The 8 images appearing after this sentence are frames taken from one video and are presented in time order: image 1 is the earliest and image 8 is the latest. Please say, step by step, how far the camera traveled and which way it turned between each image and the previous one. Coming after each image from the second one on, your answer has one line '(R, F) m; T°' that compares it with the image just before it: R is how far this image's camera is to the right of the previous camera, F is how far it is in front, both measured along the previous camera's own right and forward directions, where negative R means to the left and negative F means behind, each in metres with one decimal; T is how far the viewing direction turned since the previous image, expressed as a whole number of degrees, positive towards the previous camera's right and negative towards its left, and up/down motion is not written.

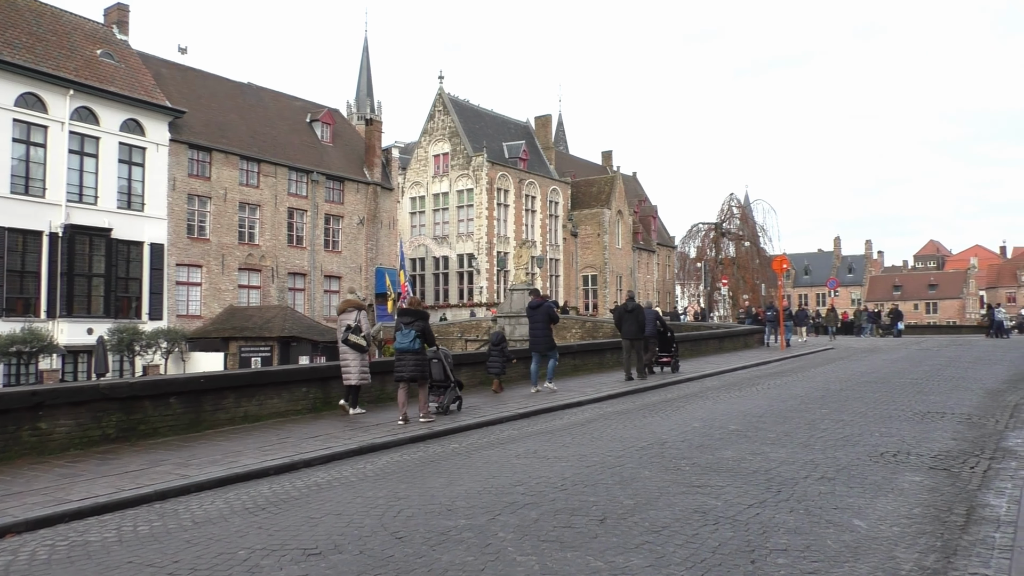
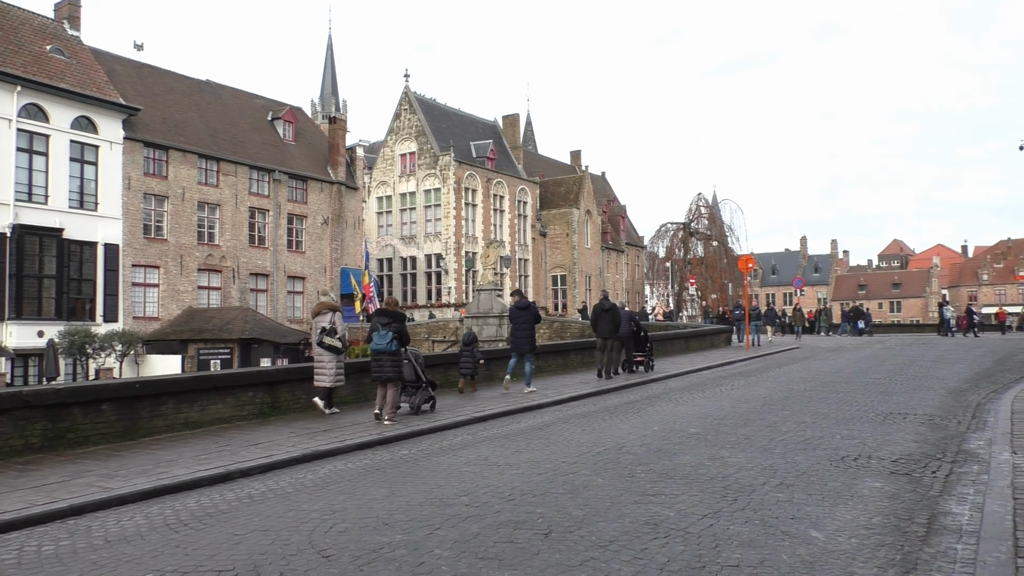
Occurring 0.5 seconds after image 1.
(+0.2, +0.3) m; +2°
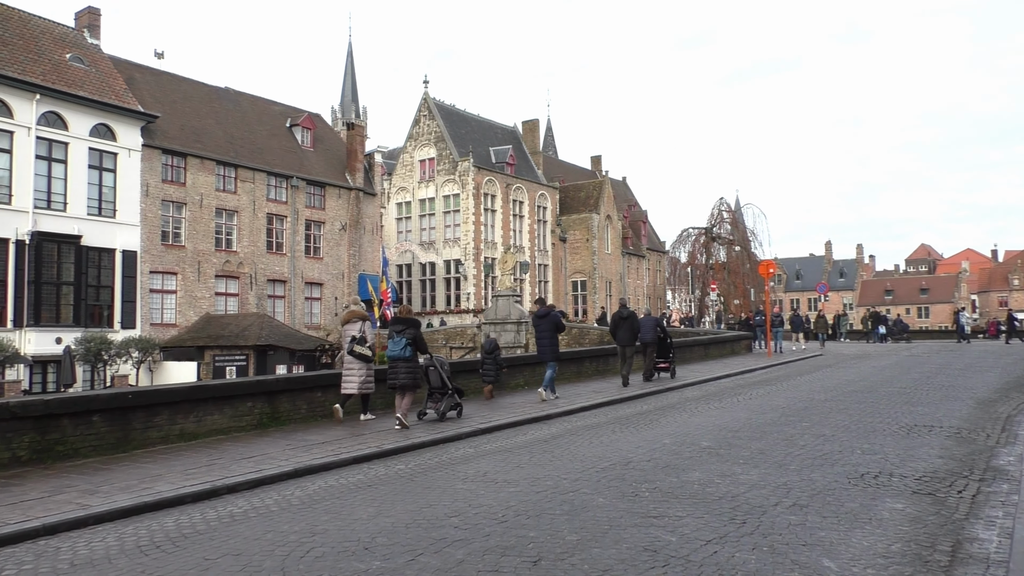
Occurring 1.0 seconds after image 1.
(+0.2, +0.3) m; -2°
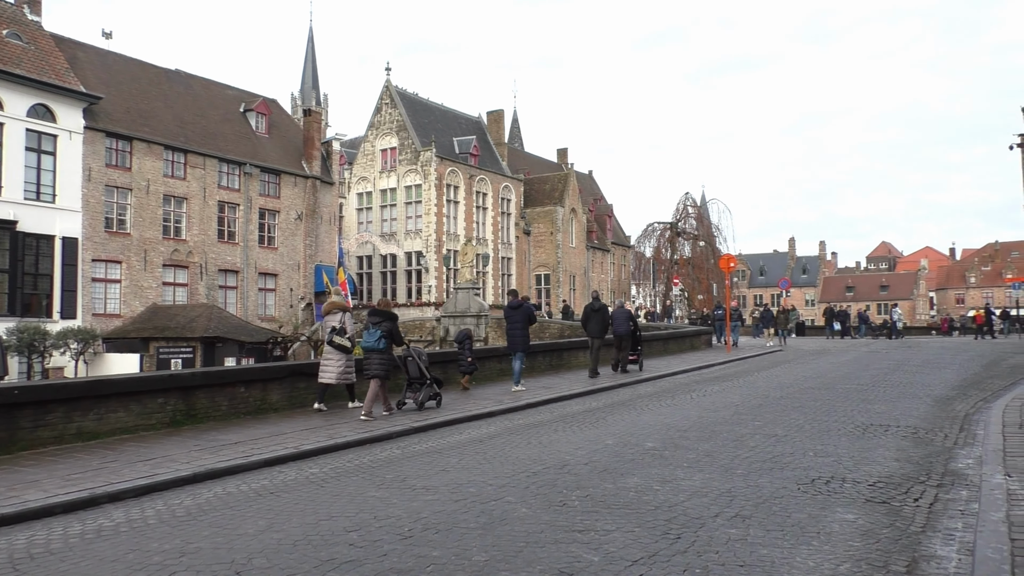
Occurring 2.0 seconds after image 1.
(+0.4, +0.7) m; +2°
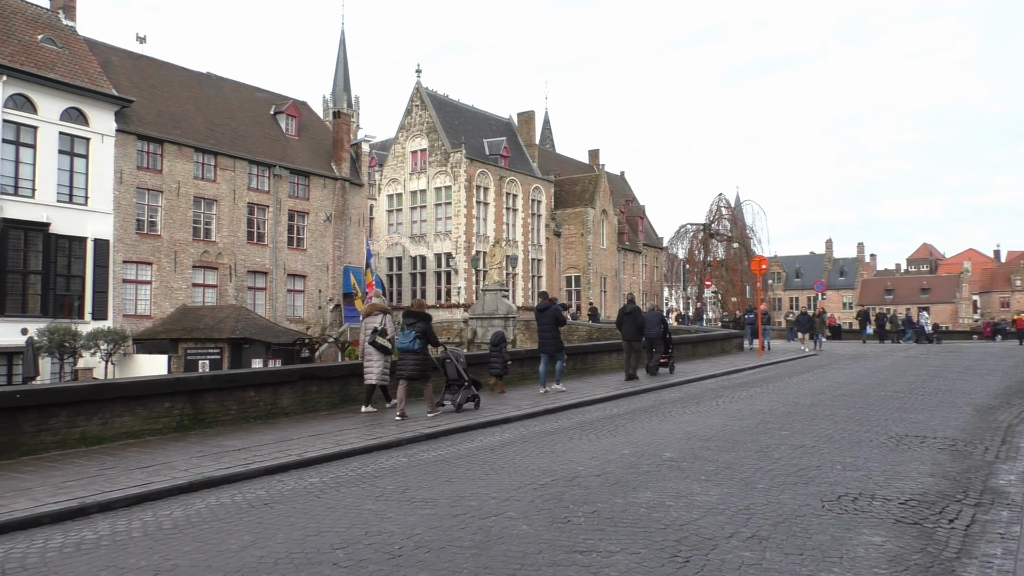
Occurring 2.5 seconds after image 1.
(+0.2, +0.3) m; -2°
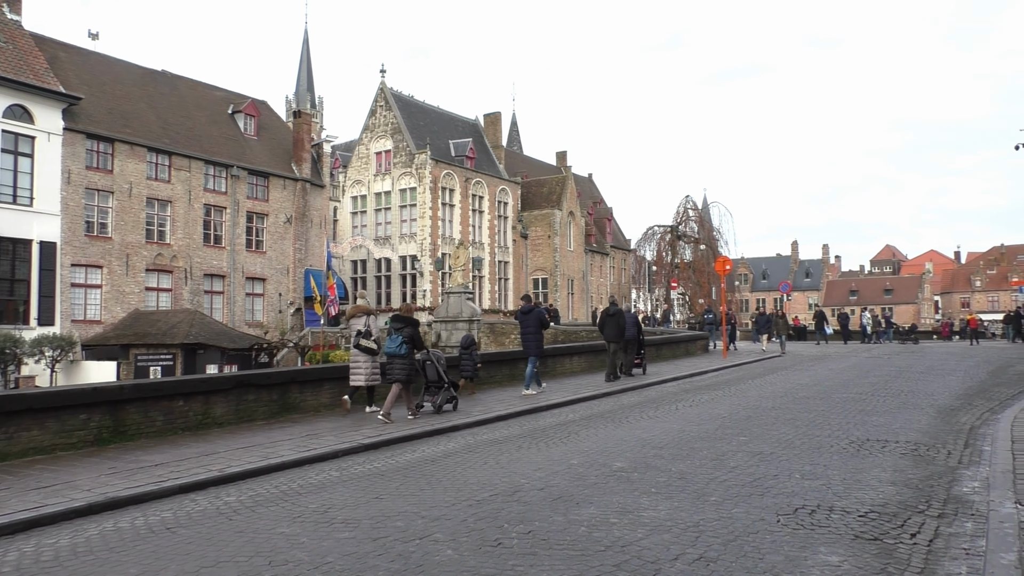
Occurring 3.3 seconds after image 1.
(+0.3, +0.5) m; +2°
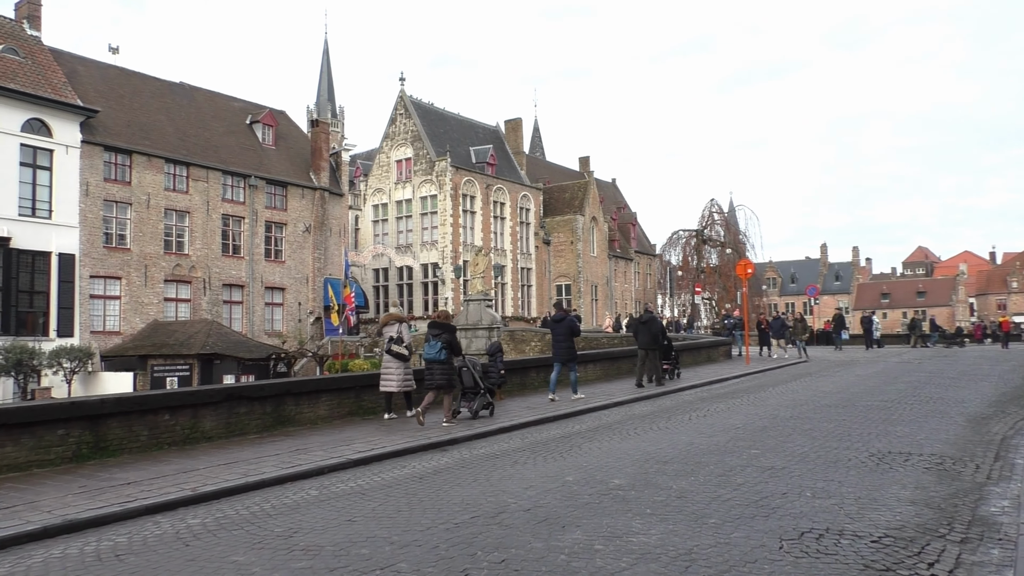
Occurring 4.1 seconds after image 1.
(+0.4, +0.4) m; -2°
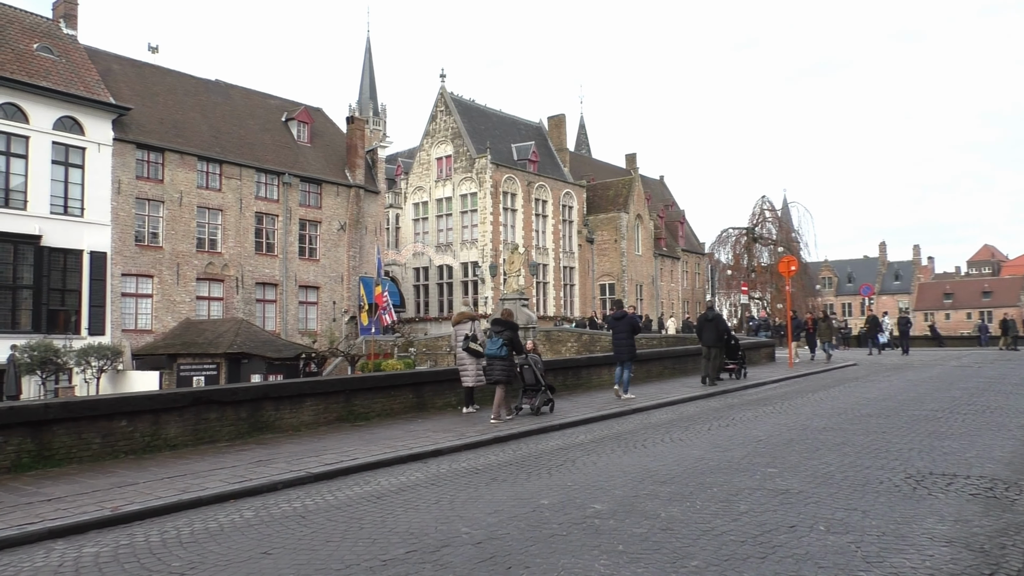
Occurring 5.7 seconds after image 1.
(+0.7, +1.0) m; -4°
